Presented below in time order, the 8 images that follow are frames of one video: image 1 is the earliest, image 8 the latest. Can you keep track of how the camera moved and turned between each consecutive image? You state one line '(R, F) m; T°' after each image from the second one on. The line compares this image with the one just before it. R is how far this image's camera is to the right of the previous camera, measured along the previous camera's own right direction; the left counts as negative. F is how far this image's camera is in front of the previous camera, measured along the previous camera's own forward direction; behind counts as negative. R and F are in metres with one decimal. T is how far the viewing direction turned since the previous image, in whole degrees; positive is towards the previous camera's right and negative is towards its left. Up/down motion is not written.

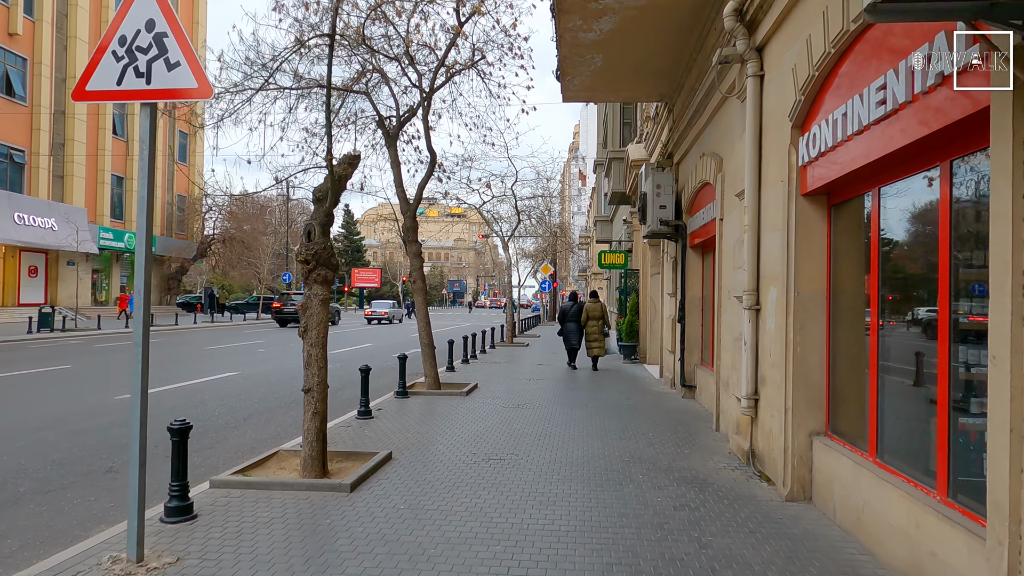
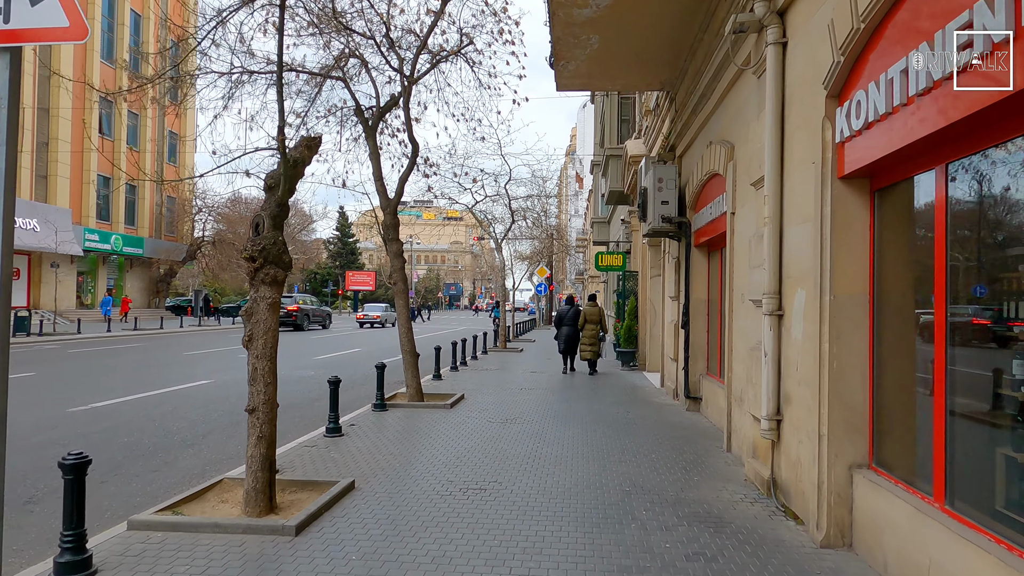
(+0.1, +0.9) m; 0°
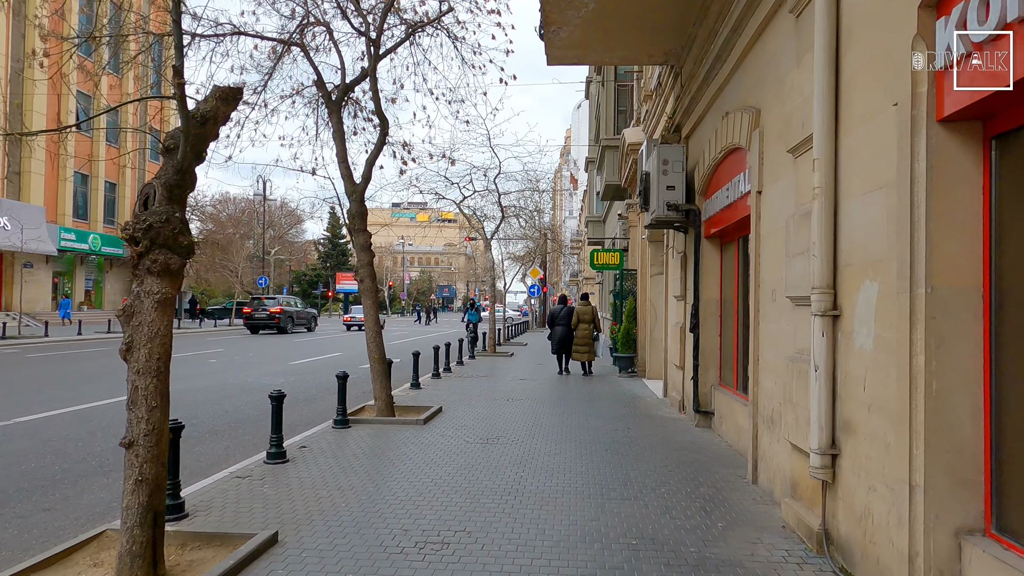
(+0.1, +1.3) m; 0°
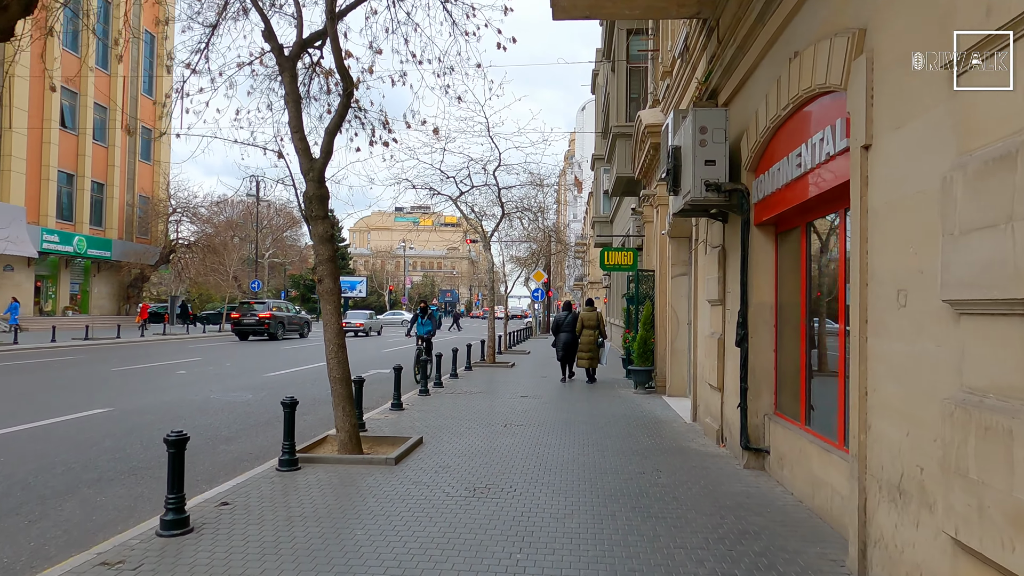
(+0.1, +1.8) m; 0°
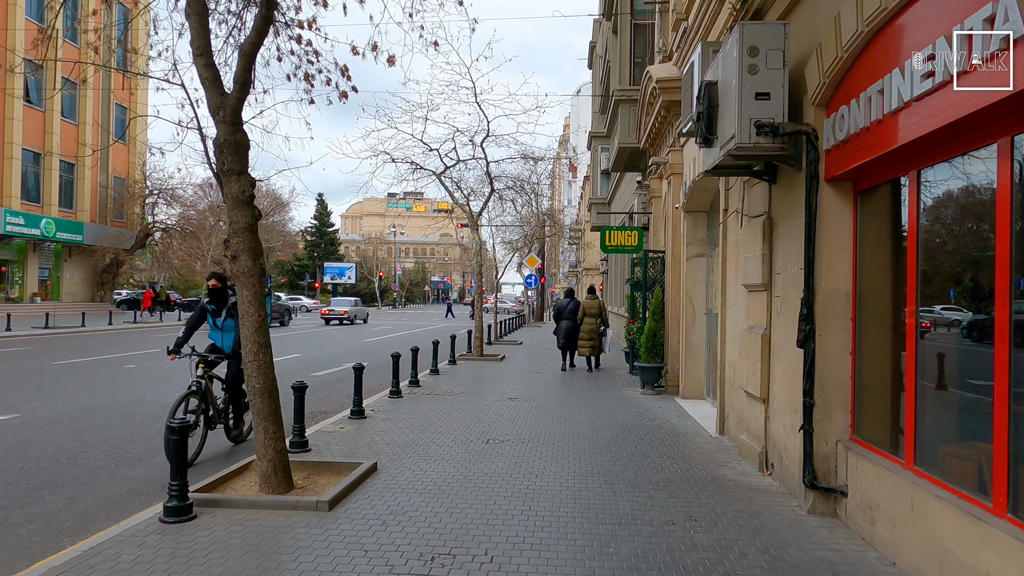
(+0.1, +1.8) m; +1°
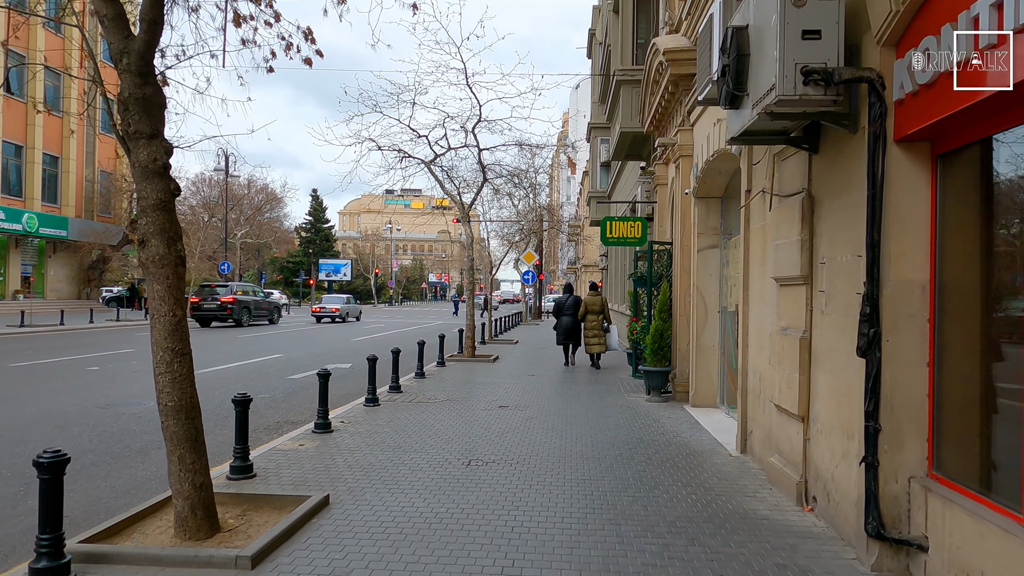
(+0.1, +1.1) m; 0°
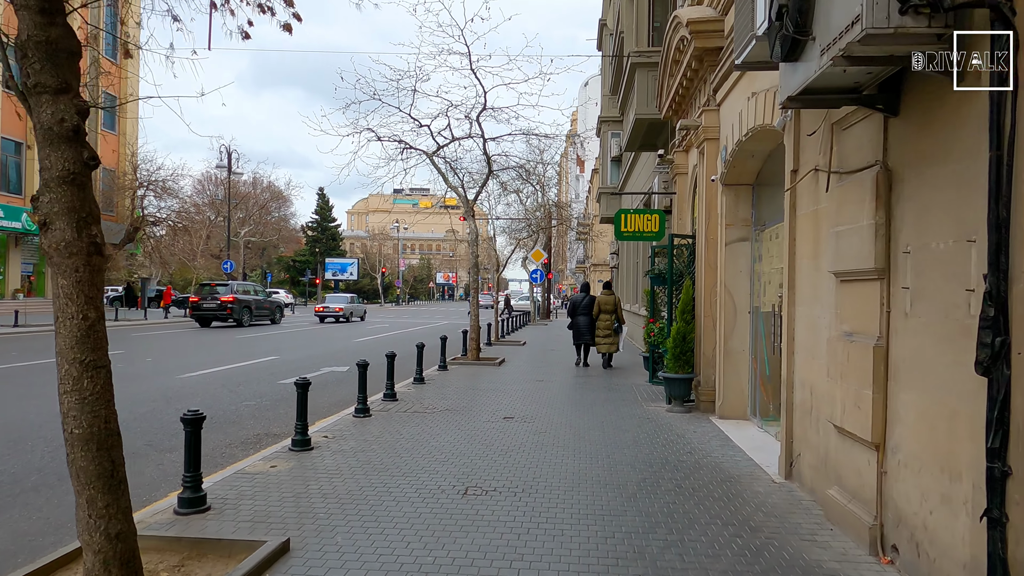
(0.0, +0.9) m; -1°
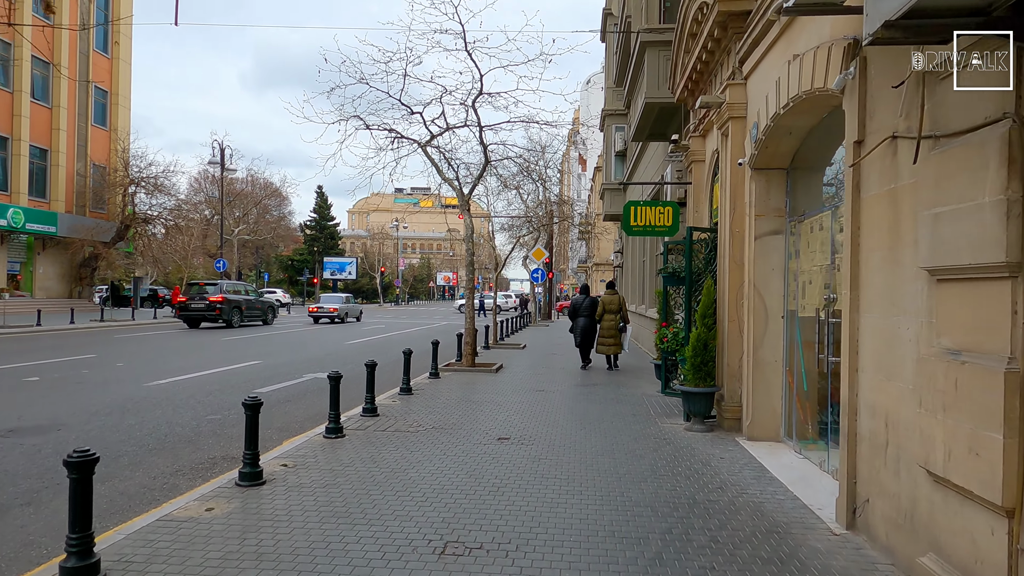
(+0.1, +1.1) m; 0°
